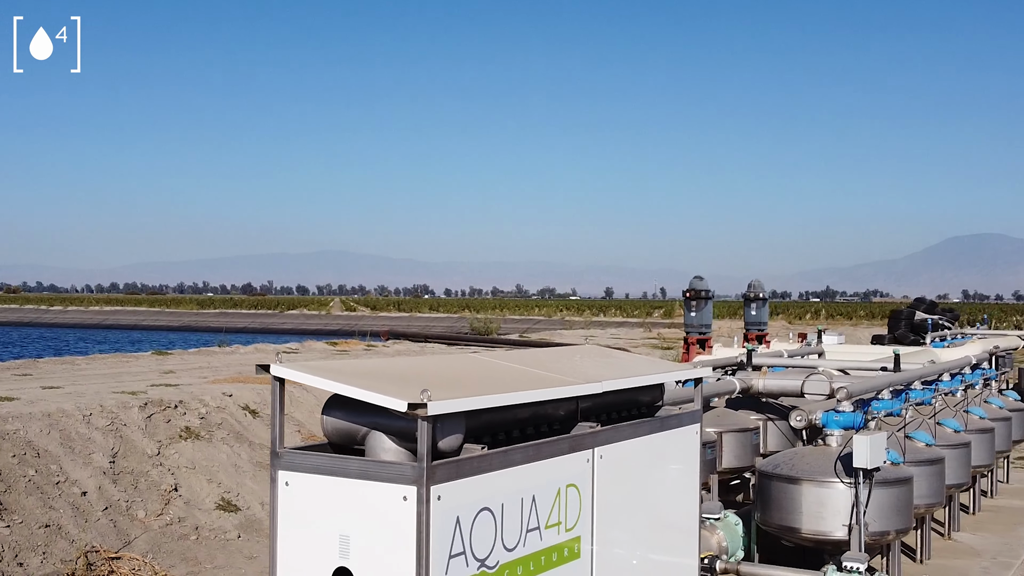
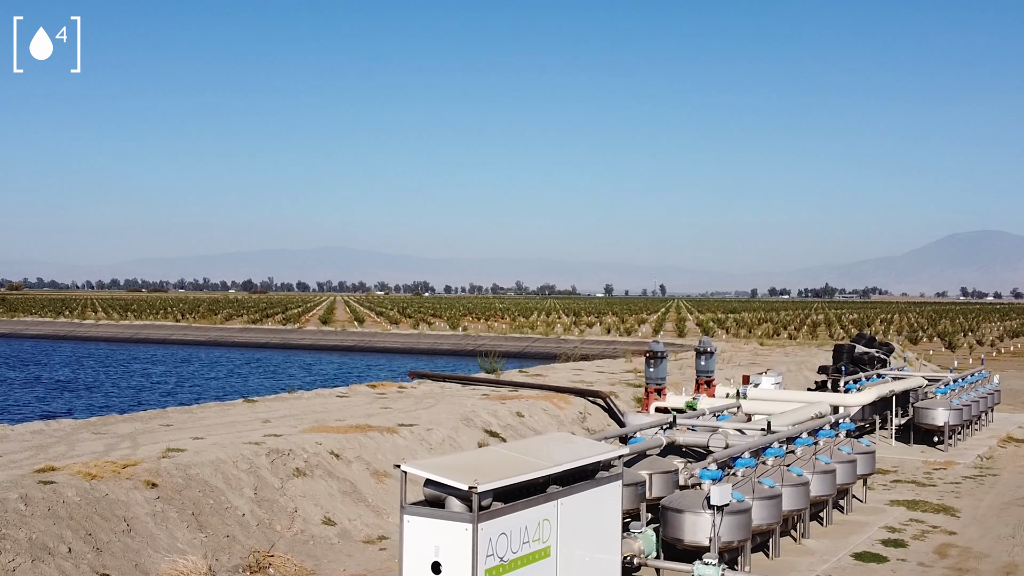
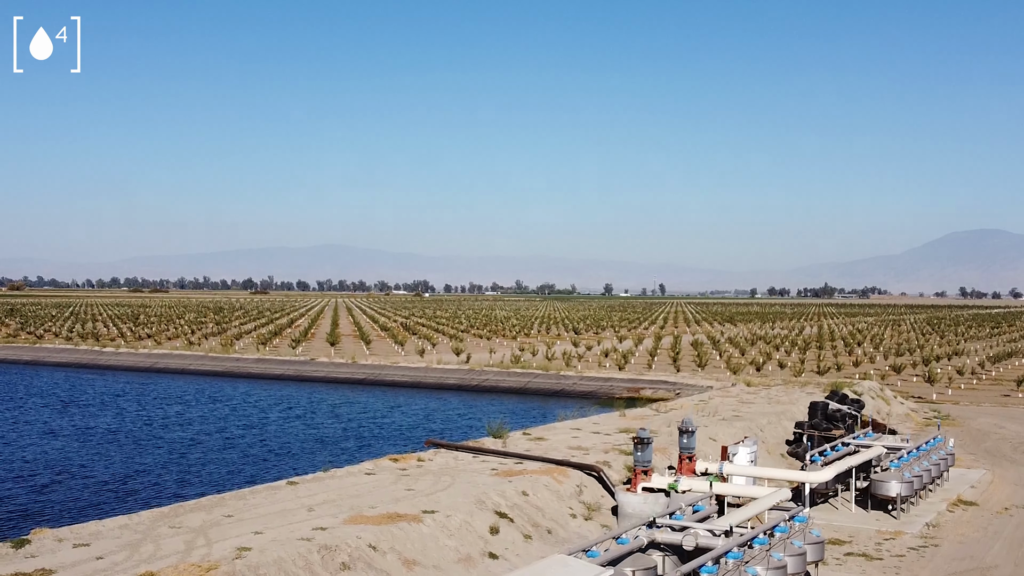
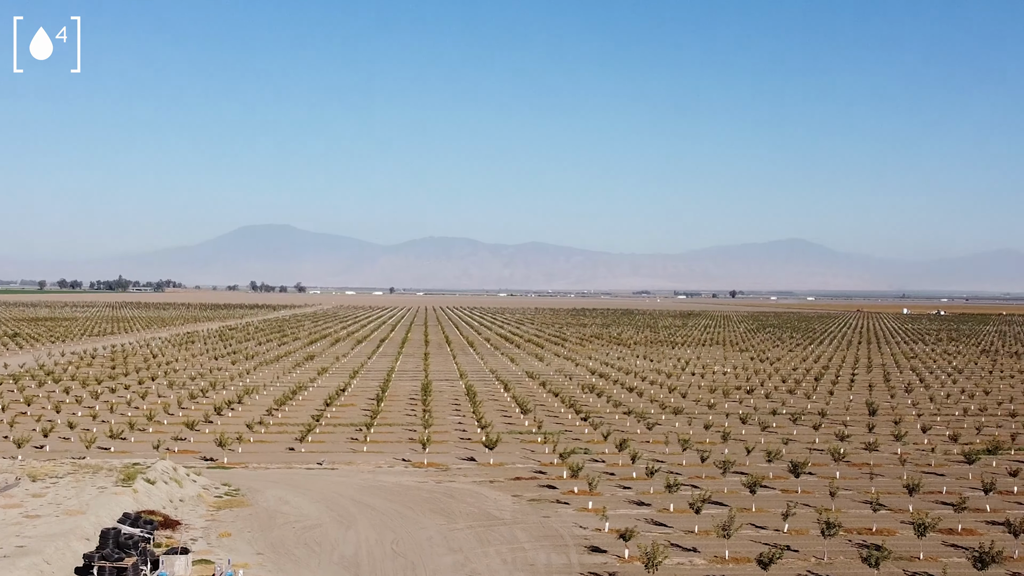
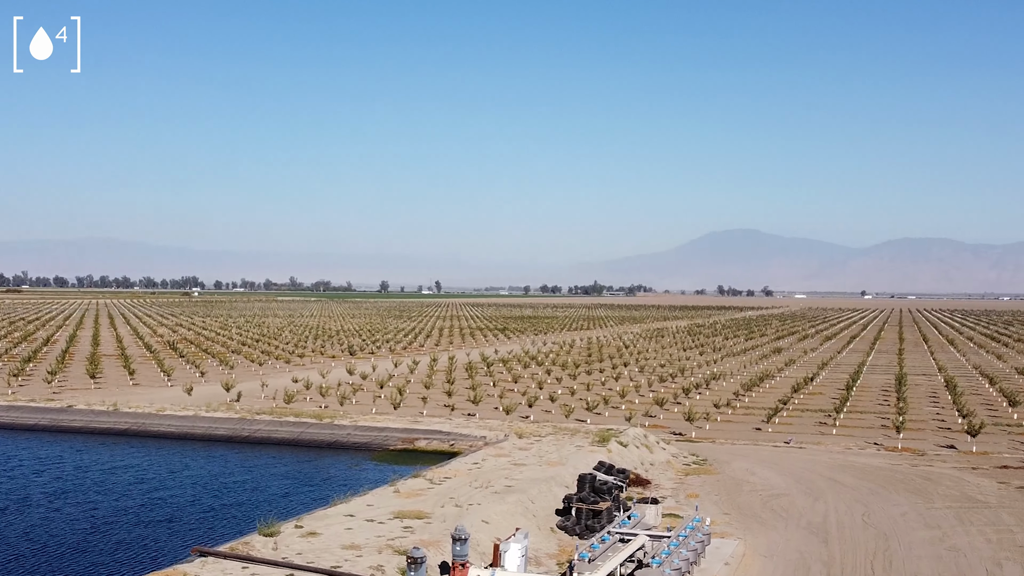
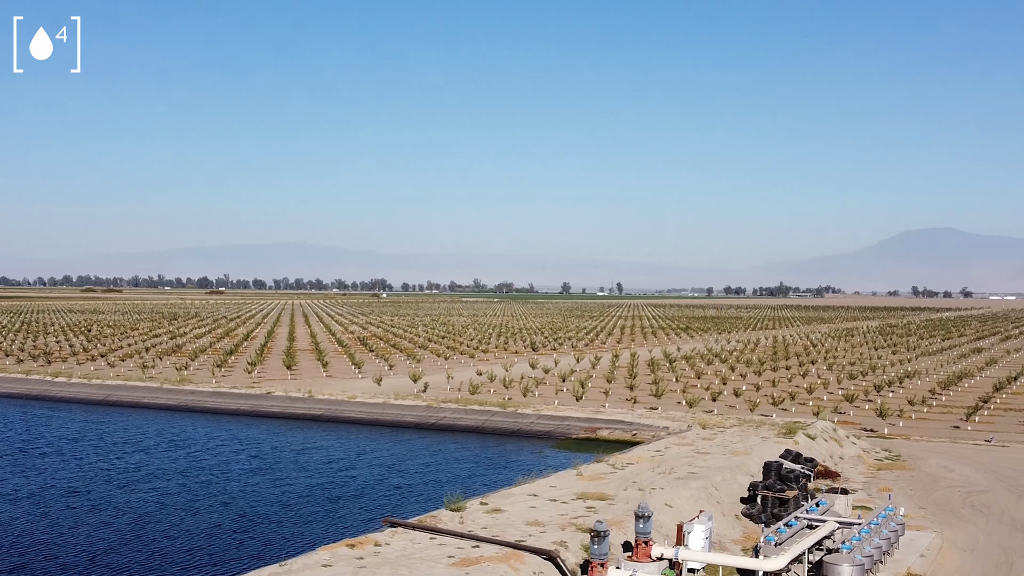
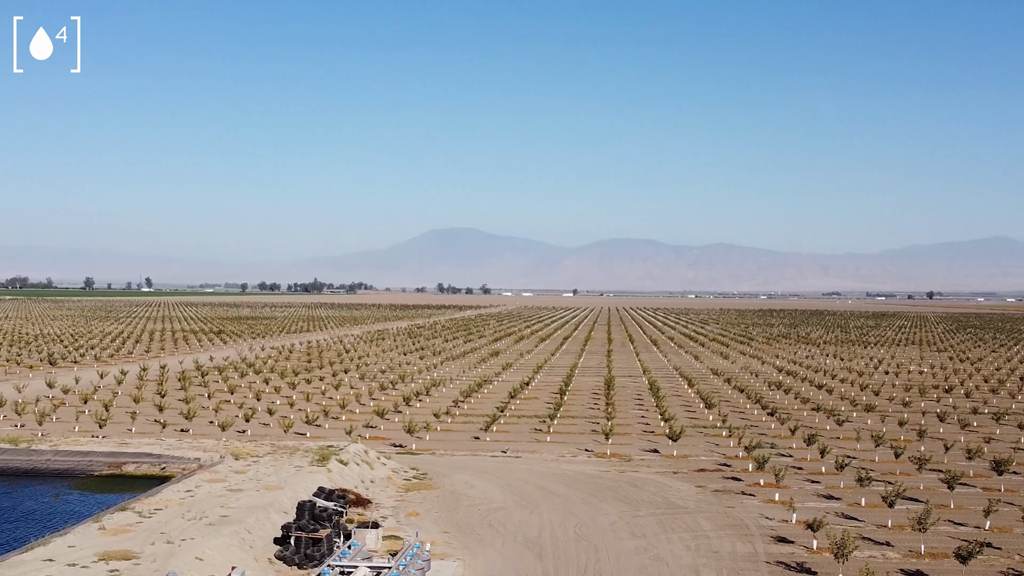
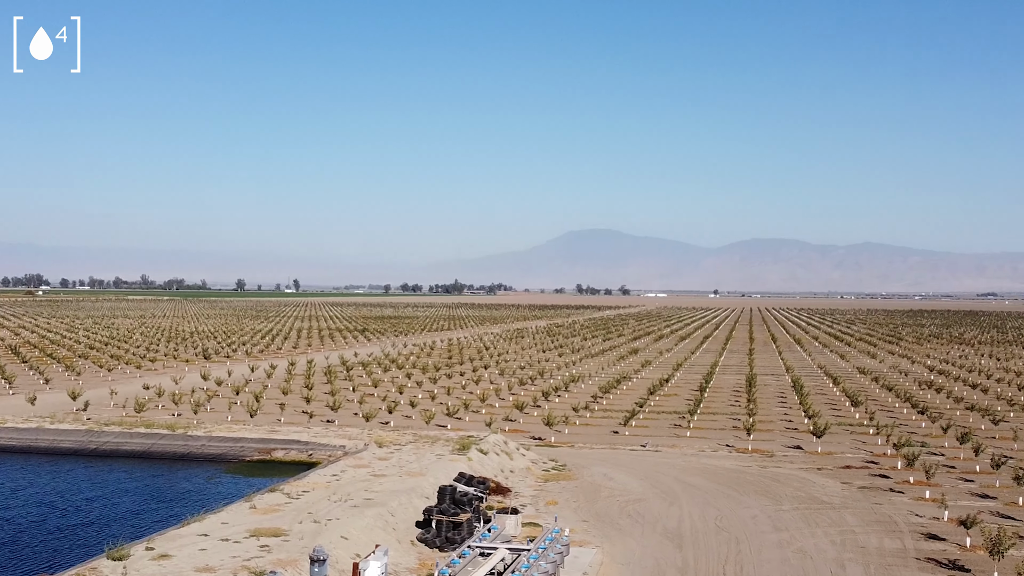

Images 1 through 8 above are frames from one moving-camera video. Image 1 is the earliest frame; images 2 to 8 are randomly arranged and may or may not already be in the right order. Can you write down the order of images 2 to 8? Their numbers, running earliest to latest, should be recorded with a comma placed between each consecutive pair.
2, 3, 6, 5, 8, 7, 4
